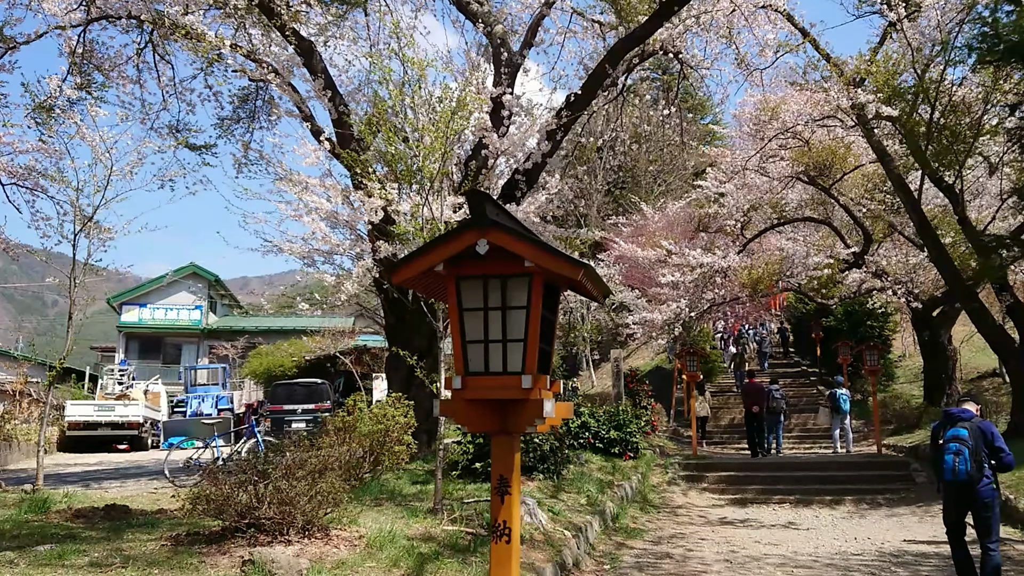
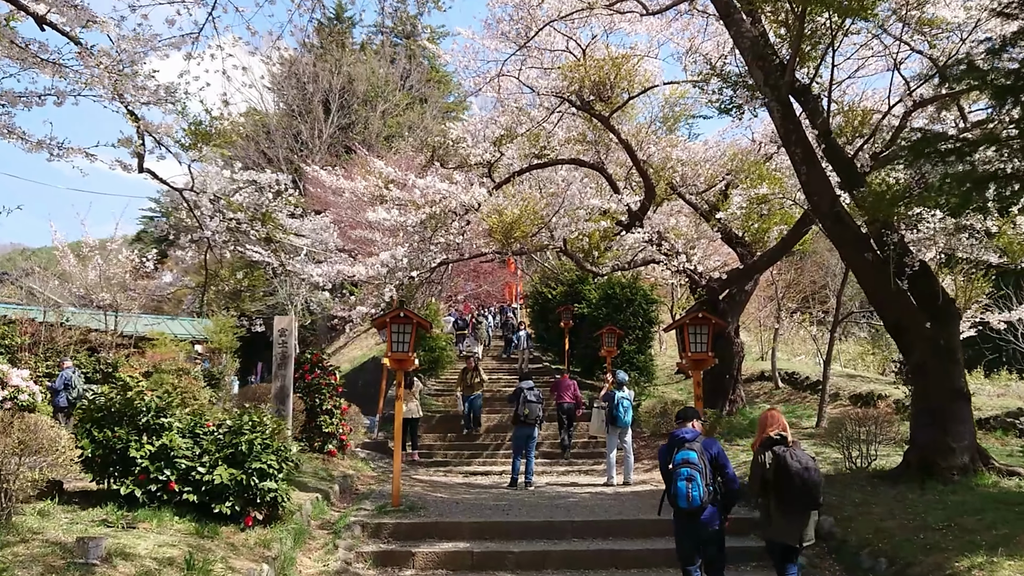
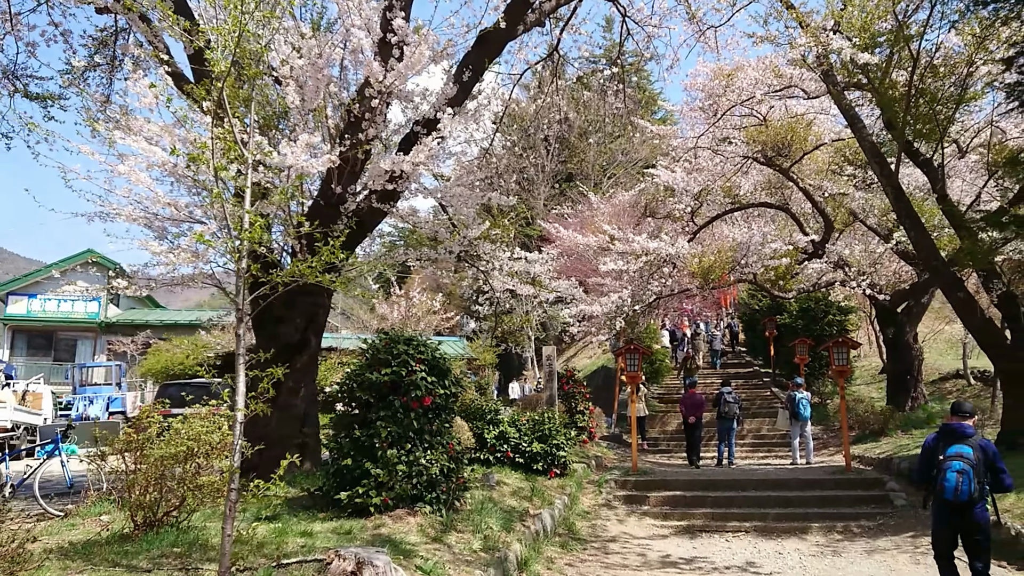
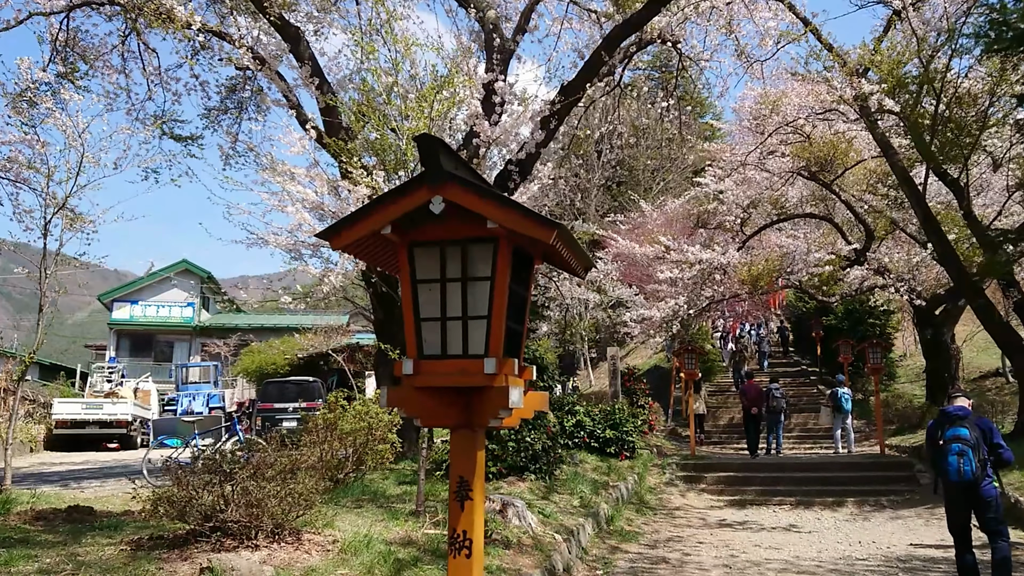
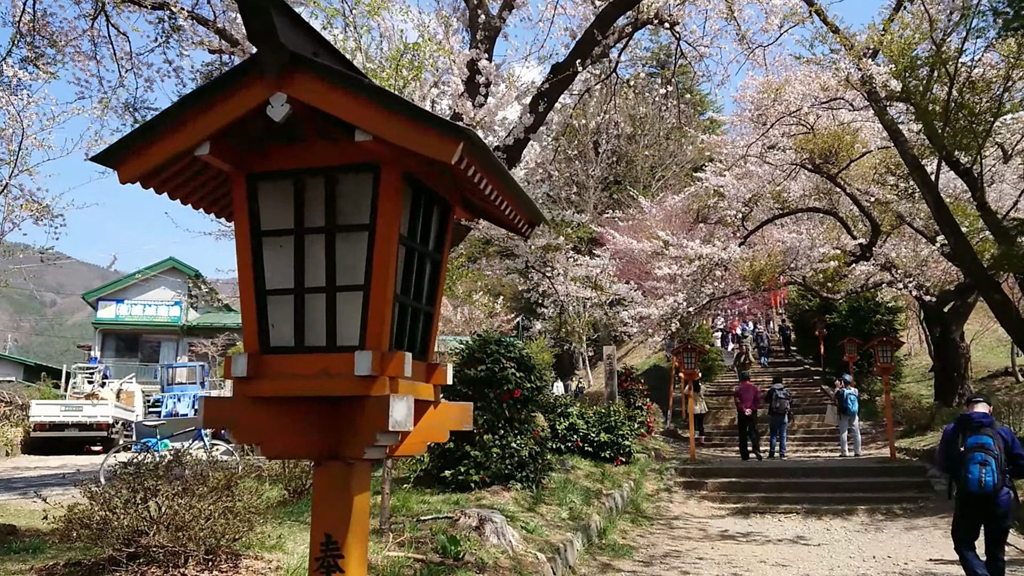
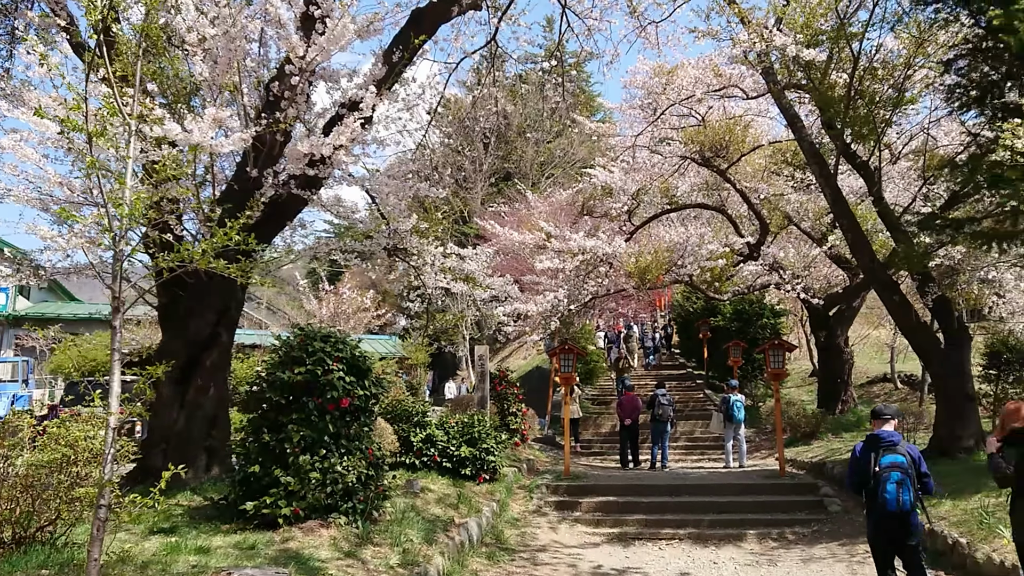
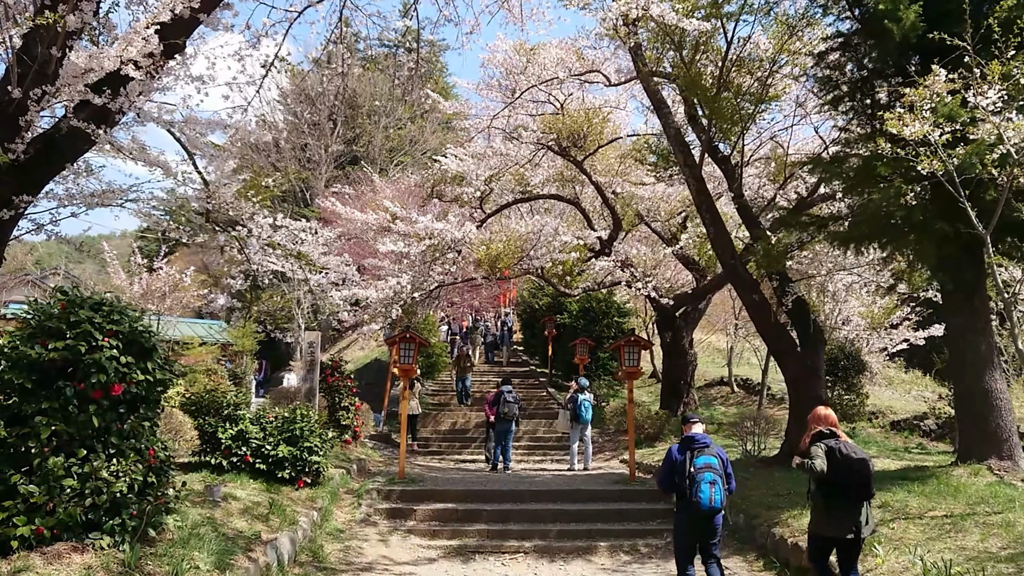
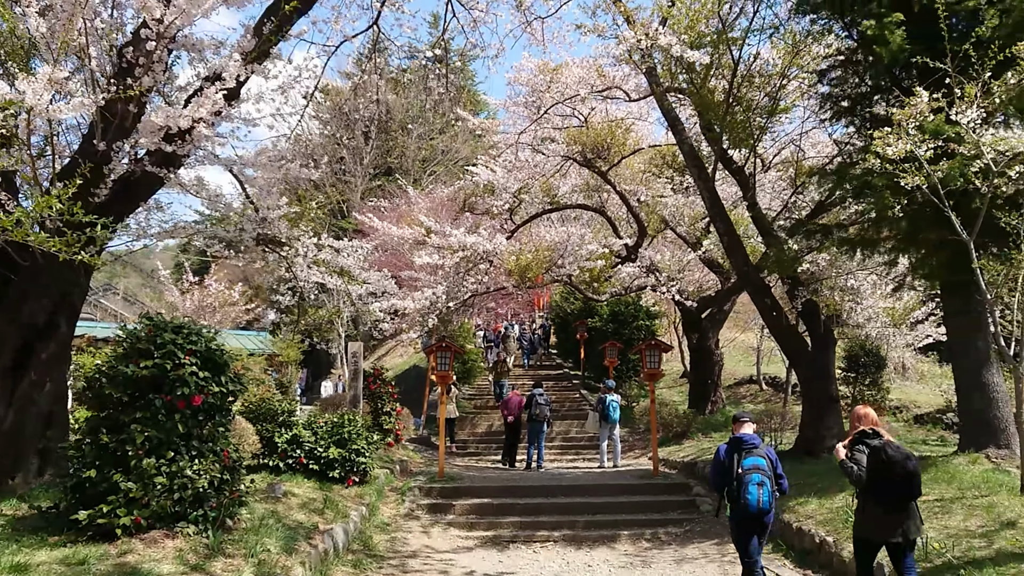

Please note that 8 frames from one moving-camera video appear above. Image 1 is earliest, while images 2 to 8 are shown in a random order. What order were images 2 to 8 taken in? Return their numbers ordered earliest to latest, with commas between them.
4, 5, 3, 6, 8, 7, 2
